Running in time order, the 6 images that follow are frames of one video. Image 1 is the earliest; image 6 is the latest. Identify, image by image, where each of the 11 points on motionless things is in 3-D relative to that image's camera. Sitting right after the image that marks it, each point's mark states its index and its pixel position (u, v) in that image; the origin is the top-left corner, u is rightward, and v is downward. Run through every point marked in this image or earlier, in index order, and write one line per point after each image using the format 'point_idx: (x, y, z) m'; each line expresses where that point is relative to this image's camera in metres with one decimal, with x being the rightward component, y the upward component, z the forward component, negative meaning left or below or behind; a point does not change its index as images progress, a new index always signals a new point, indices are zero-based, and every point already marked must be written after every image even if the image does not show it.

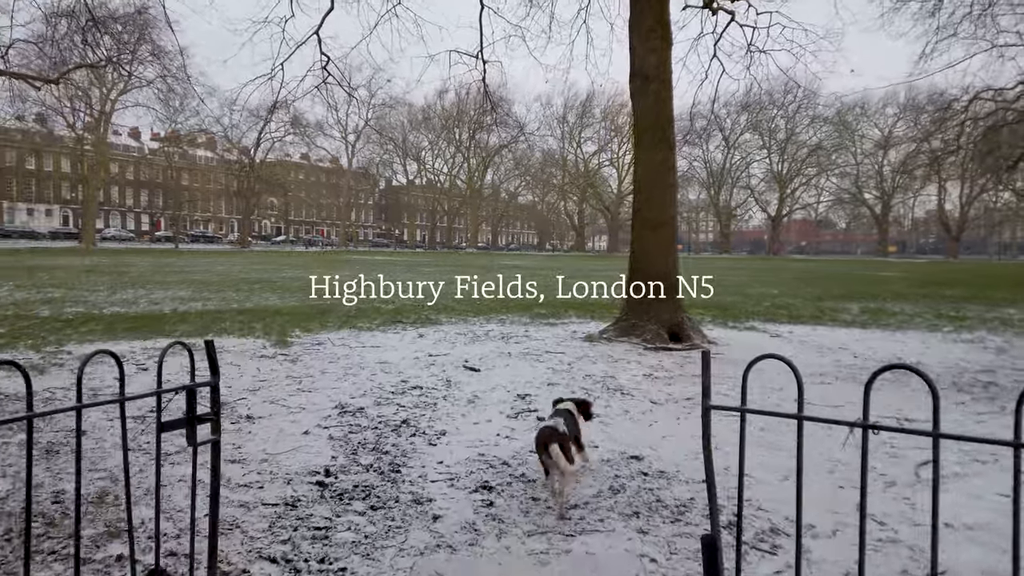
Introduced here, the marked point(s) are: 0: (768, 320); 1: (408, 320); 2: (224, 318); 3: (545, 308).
0: (+3.5, -0.5, +9.9) m
1: (-1.4, -0.4, +9.6) m
2: (-3.9, -0.4, +9.7) m
3: (+0.5, -0.3, +11.7) m
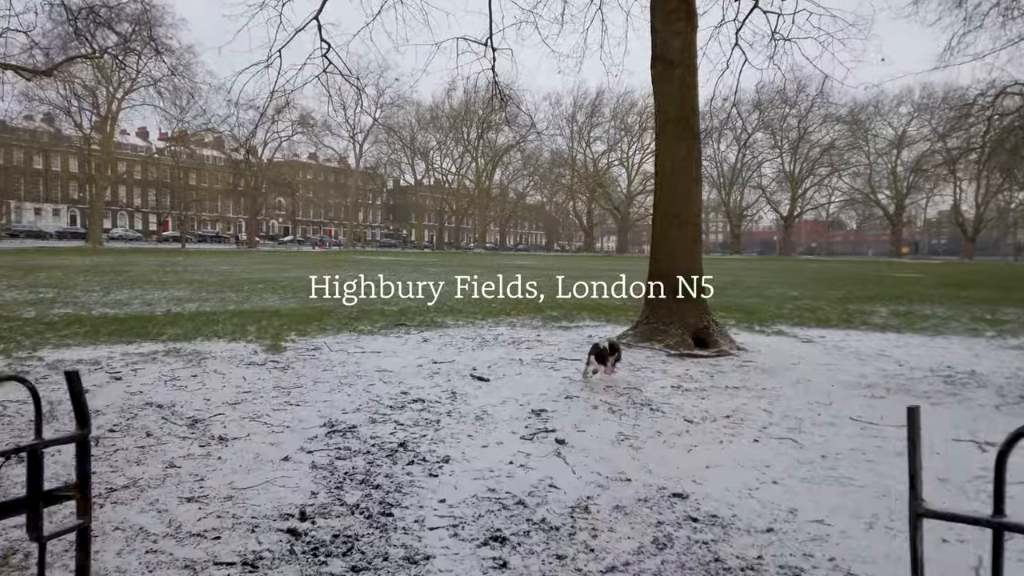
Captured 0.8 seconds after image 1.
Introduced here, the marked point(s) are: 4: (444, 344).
0: (+3.6, -0.5, +9.3) m
1: (-1.3, -0.4, +9.1) m
2: (-3.7, -0.4, +9.2) m
3: (+0.7, -0.3, +11.1) m
4: (-0.7, -0.6, +7.3) m
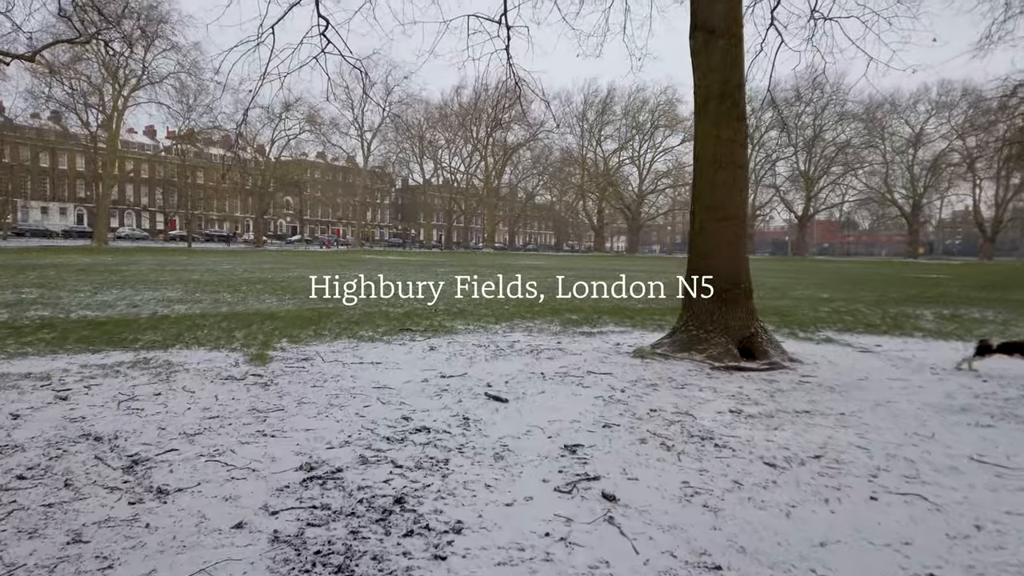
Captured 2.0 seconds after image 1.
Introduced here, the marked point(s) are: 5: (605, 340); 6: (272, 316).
0: (+3.8, -0.5, +8.4) m
1: (-1.1, -0.5, +8.2) m
2: (-3.6, -0.4, +8.3) m
3: (+0.9, -0.4, +10.3) m
4: (-0.5, -0.6, +6.4) m
5: (+0.9, -0.5, +7.1) m
6: (-3.1, -0.4, +9.4) m
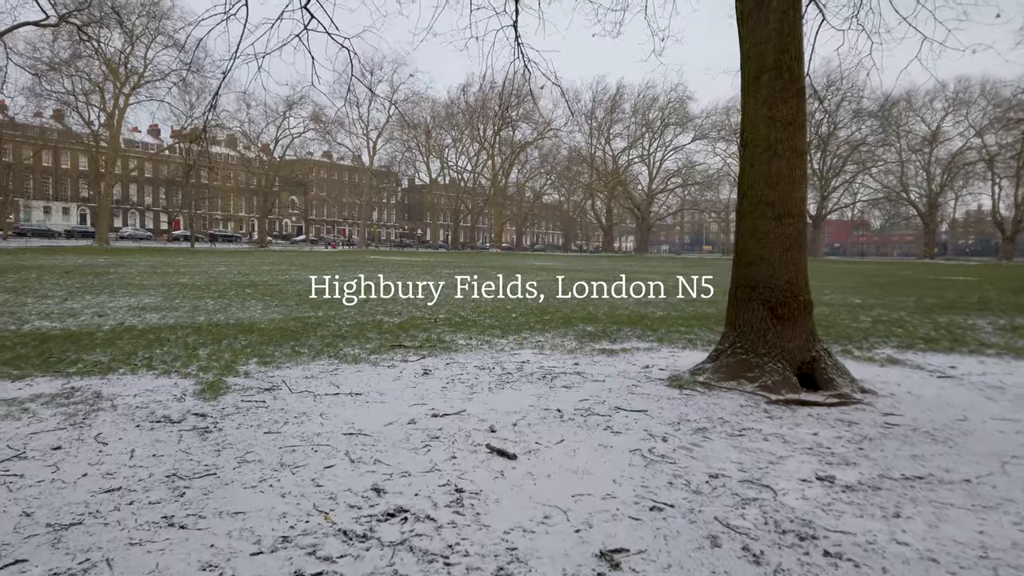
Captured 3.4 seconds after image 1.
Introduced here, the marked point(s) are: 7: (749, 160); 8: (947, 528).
0: (+3.9, -0.6, +7.3) m
1: (-1.0, -0.6, +7.2) m
2: (-3.5, -0.5, +7.3) m
3: (+1.0, -0.5, +9.2) m
4: (-0.5, -0.7, +5.3) m
5: (+1.0, -0.6, +6.0) m
6: (-3.0, -0.5, +8.3) m
7: (+1.7, +0.9, +5.1) m
8: (+1.5, -0.8, +2.5) m
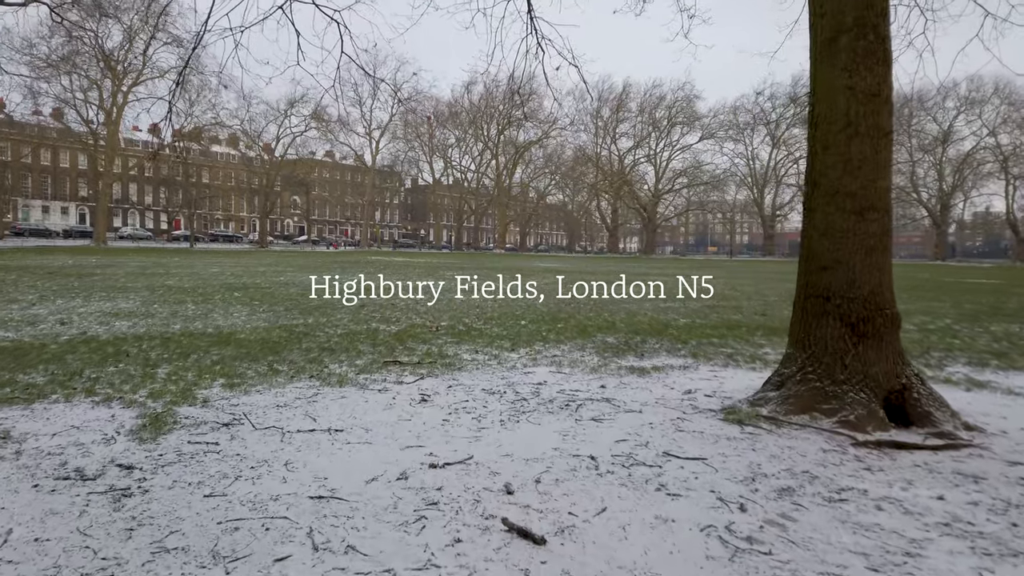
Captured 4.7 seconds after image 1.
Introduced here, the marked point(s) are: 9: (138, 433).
0: (+4.0, -0.7, +6.3) m
1: (-0.9, -0.6, +6.2) m
2: (-3.4, -0.6, +6.4) m
3: (+1.1, -0.5, +8.2) m
4: (-0.4, -0.7, +4.4) m
5: (+1.1, -0.7, +5.1) m
6: (-2.9, -0.5, +7.4) m
7: (+1.8, +0.8, +4.2) m
8: (+1.6, -0.9, +1.6) m
9: (-1.9, -0.7, +3.7) m
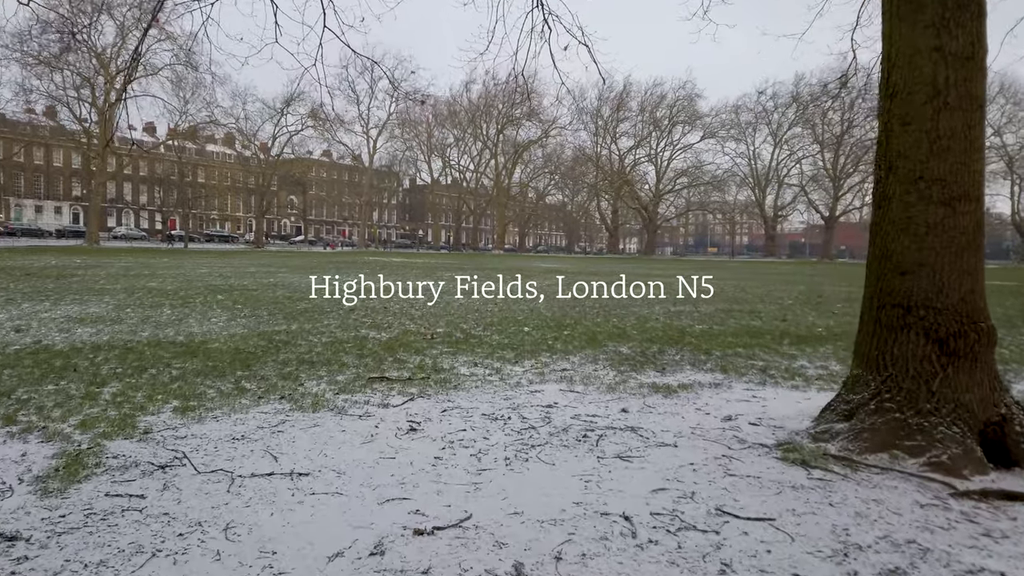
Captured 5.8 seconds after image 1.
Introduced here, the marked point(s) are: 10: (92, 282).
0: (+4.1, -0.7, +5.5) m
1: (-0.9, -0.6, +5.4) m
2: (-3.3, -0.6, +5.6) m
3: (+1.1, -0.6, +7.4) m
4: (-0.3, -0.8, +3.6) m
5: (+1.1, -0.7, +4.3) m
6: (-2.9, -0.5, +6.6) m
7: (+1.8, +0.8, +3.4) m
8: (+1.6, -0.9, +0.8) m
9: (-1.9, -0.8, +2.9) m
10: (-8.4, +0.1, +14.3) m
